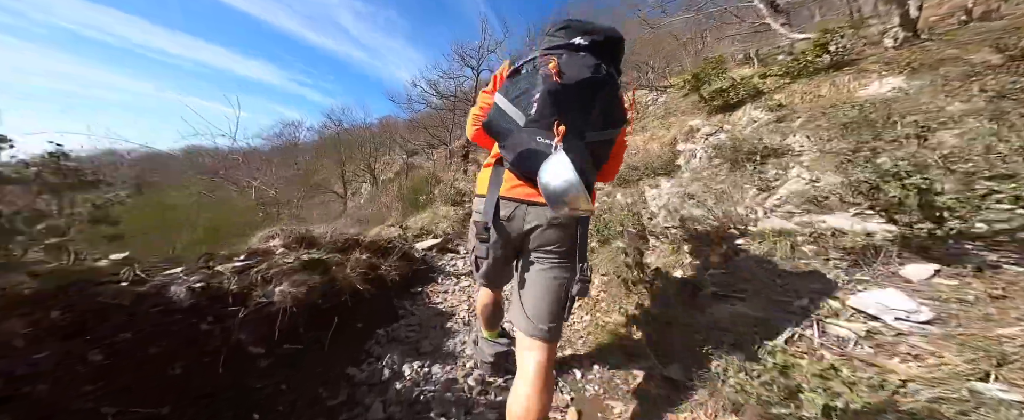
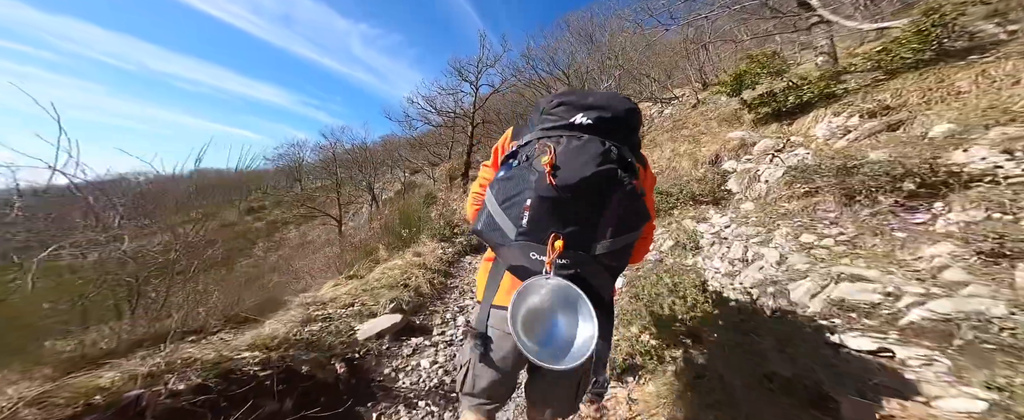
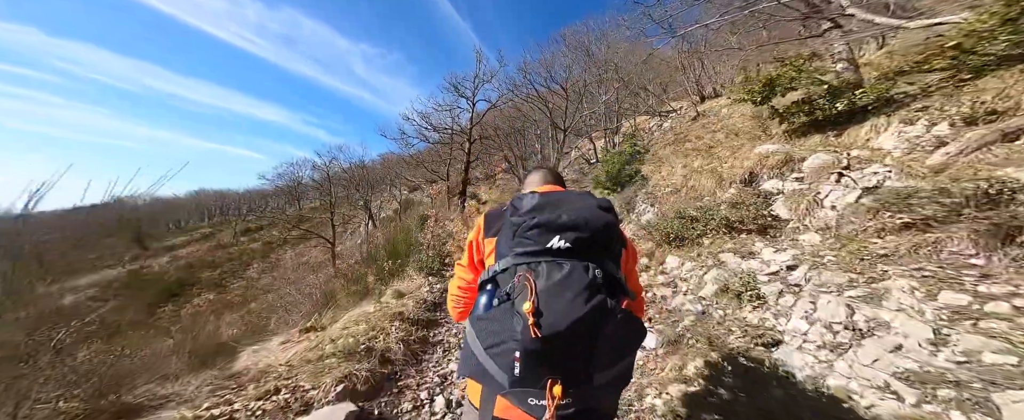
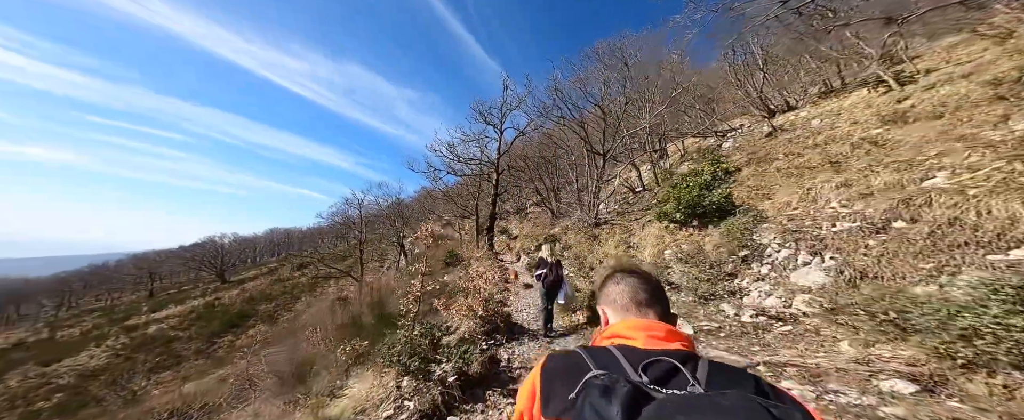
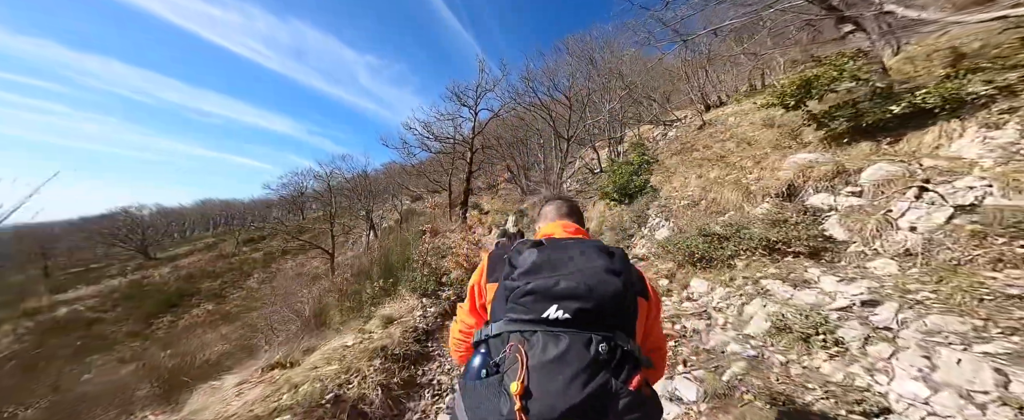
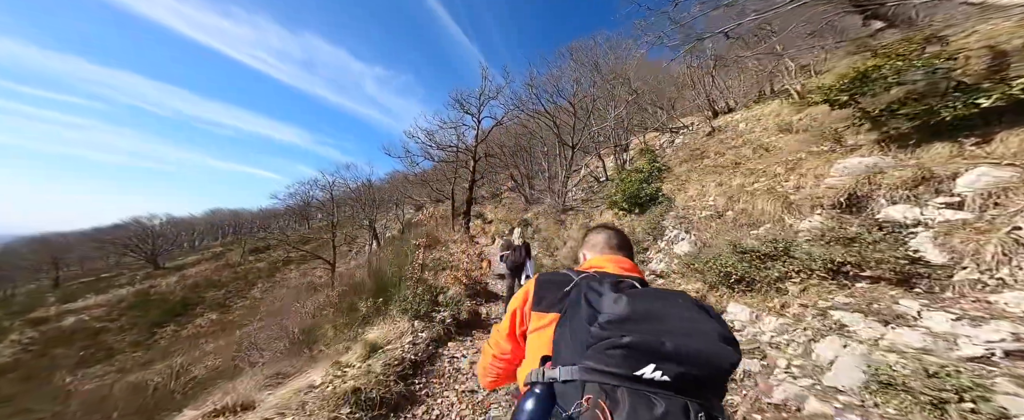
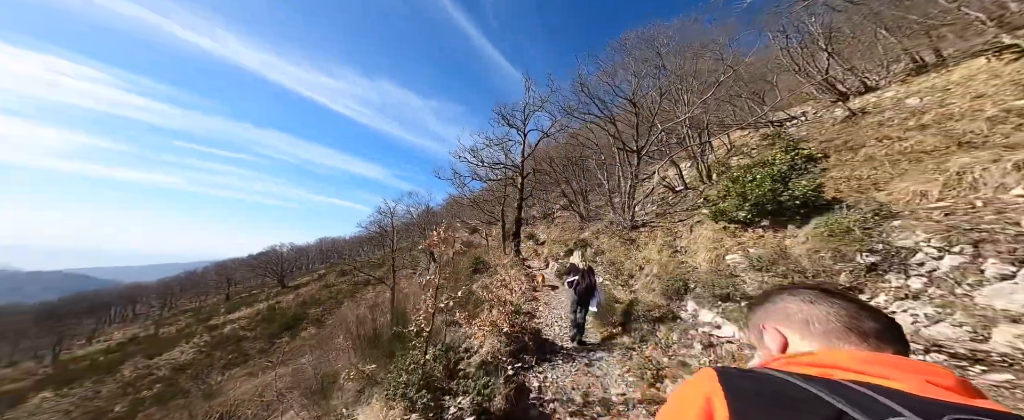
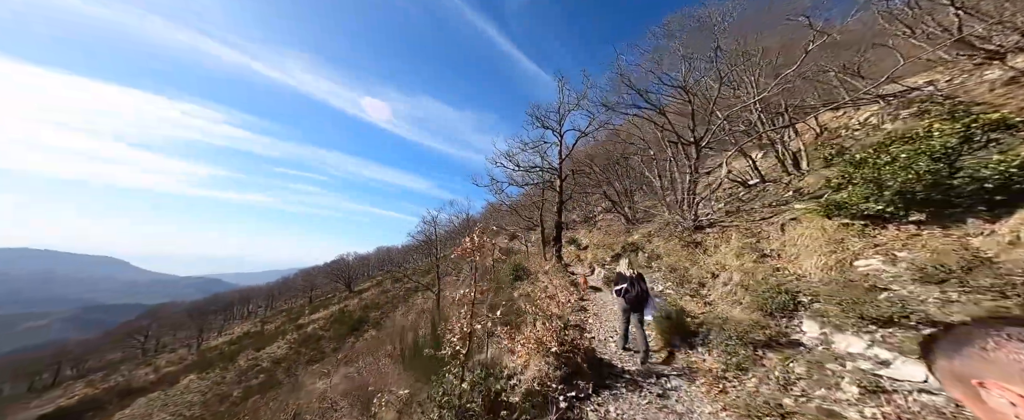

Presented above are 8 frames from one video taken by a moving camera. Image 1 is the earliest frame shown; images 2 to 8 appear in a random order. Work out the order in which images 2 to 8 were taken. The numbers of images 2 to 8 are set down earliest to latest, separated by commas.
2, 3, 5, 6, 4, 7, 8
